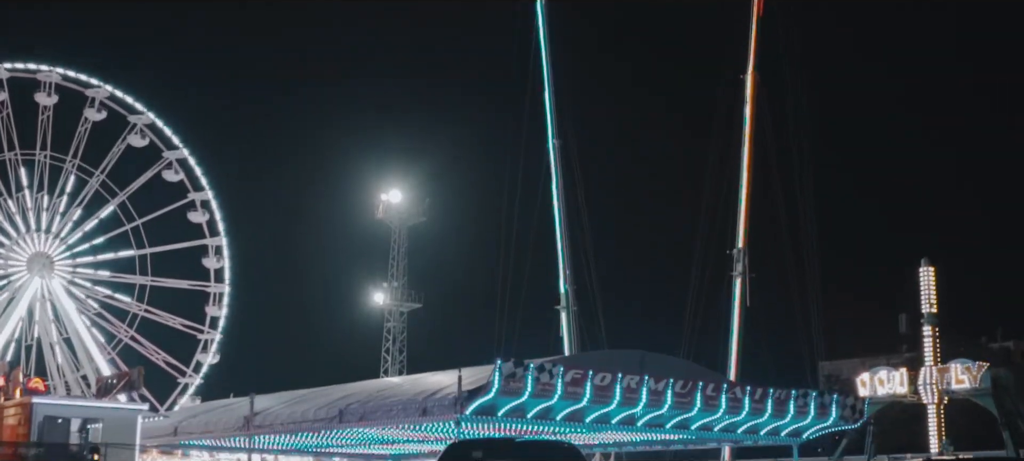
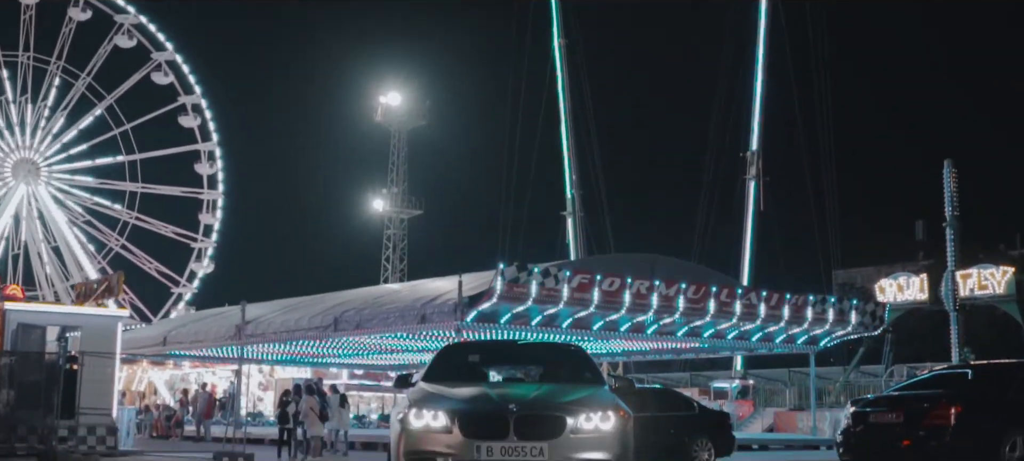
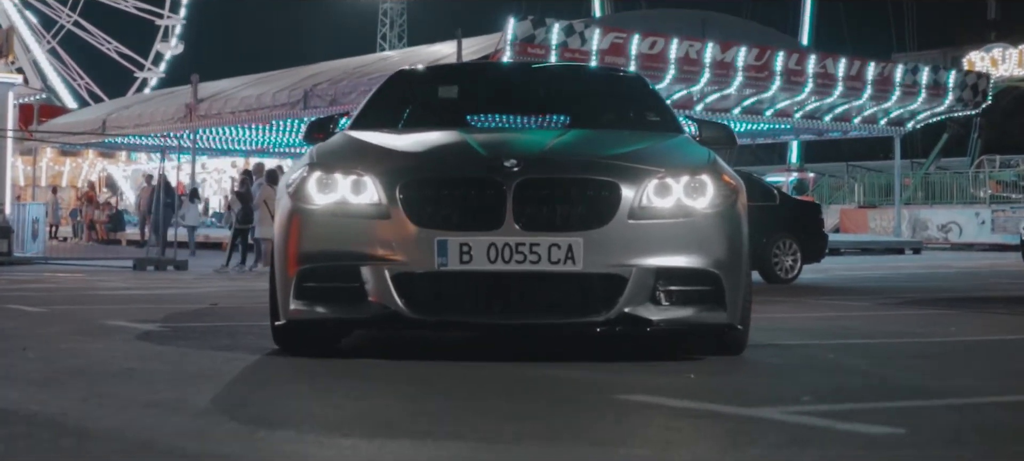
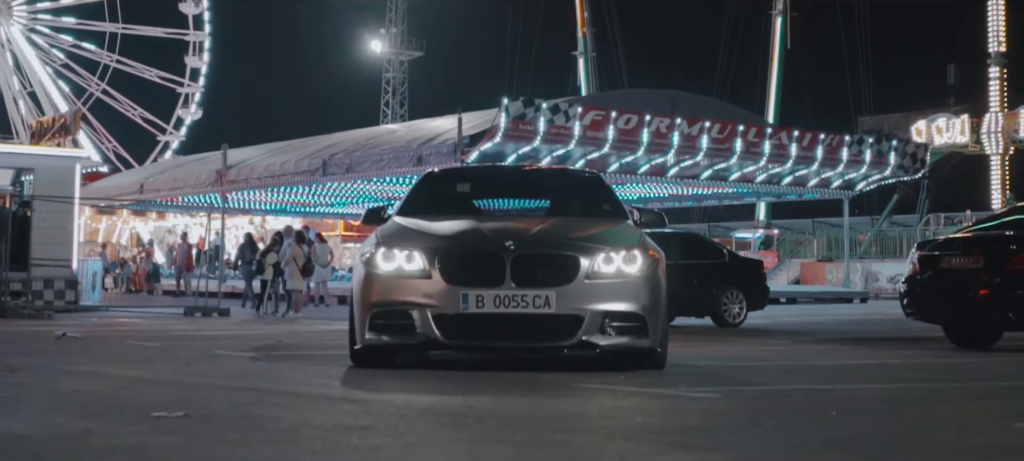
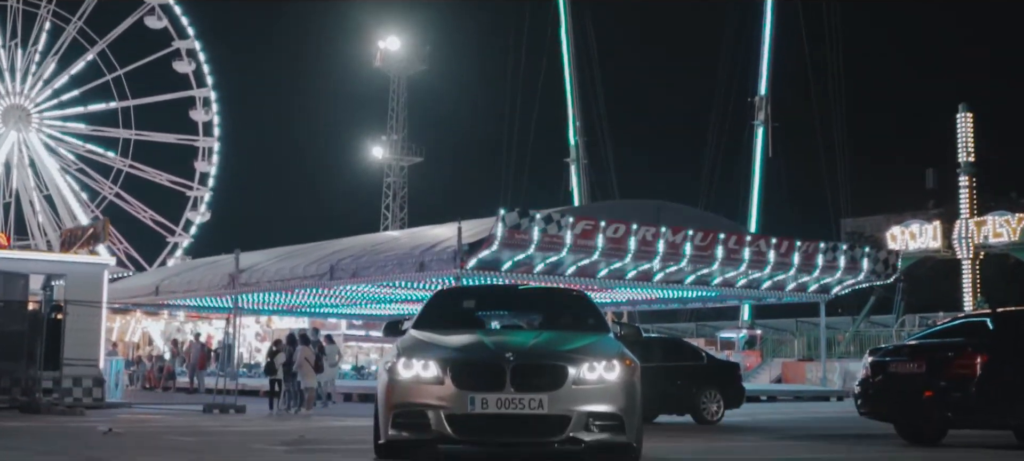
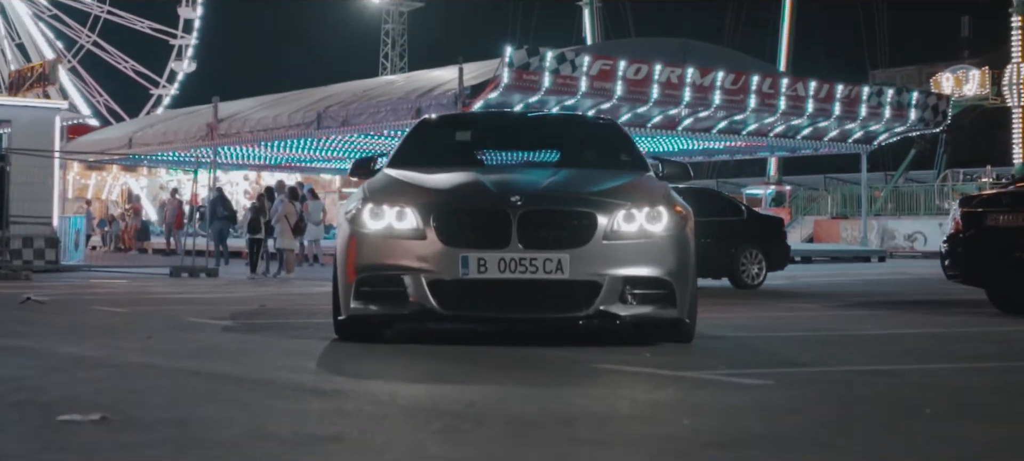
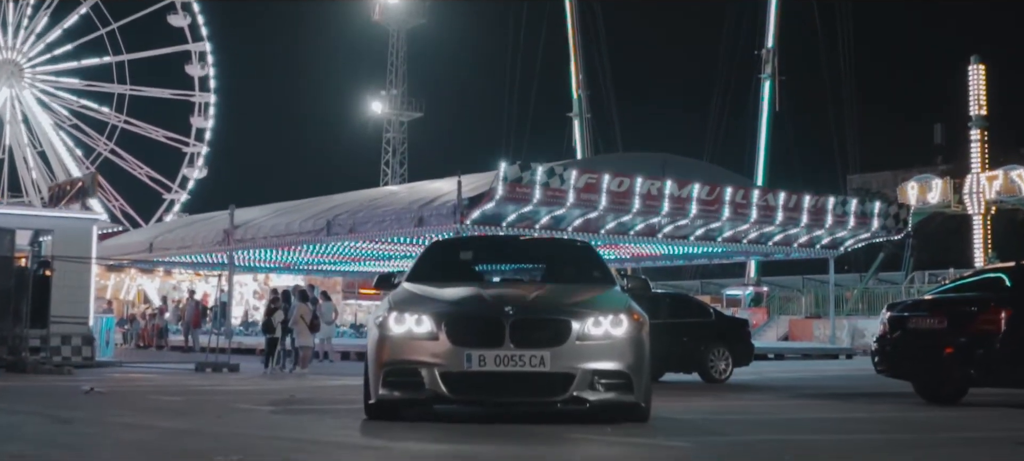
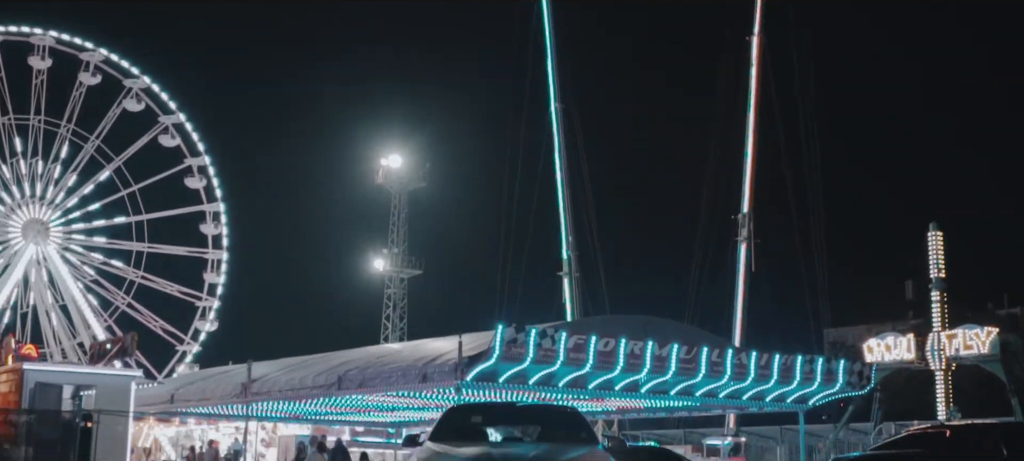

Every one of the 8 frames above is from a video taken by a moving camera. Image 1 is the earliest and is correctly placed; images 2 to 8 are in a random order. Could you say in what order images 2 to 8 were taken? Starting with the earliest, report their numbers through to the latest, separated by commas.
8, 2, 5, 7, 4, 6, 3
